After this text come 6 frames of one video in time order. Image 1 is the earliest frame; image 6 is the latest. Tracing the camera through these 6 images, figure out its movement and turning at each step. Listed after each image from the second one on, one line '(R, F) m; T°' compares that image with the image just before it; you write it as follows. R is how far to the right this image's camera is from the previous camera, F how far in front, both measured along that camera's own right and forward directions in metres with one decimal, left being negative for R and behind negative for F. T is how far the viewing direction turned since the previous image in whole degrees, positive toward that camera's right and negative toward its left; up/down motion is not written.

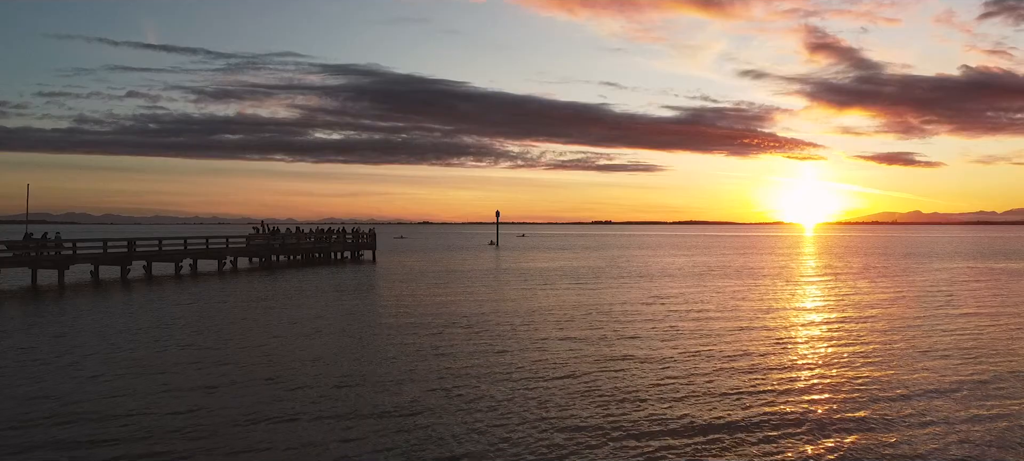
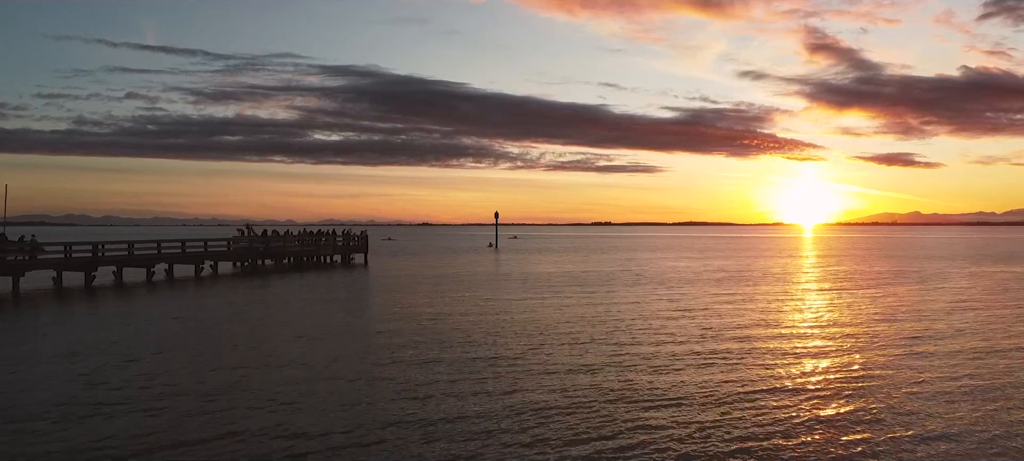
(-0.1, +2.0) m; 0°
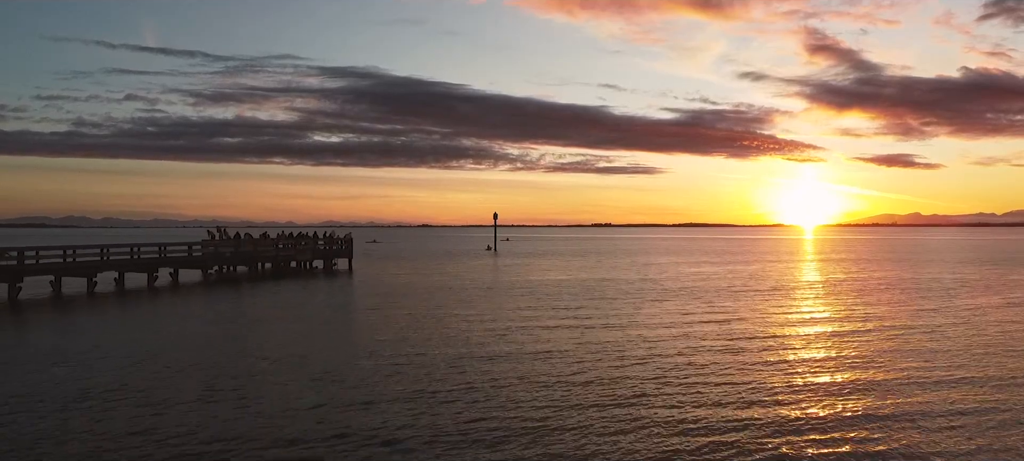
(+0.1, +1.9) m; 0°
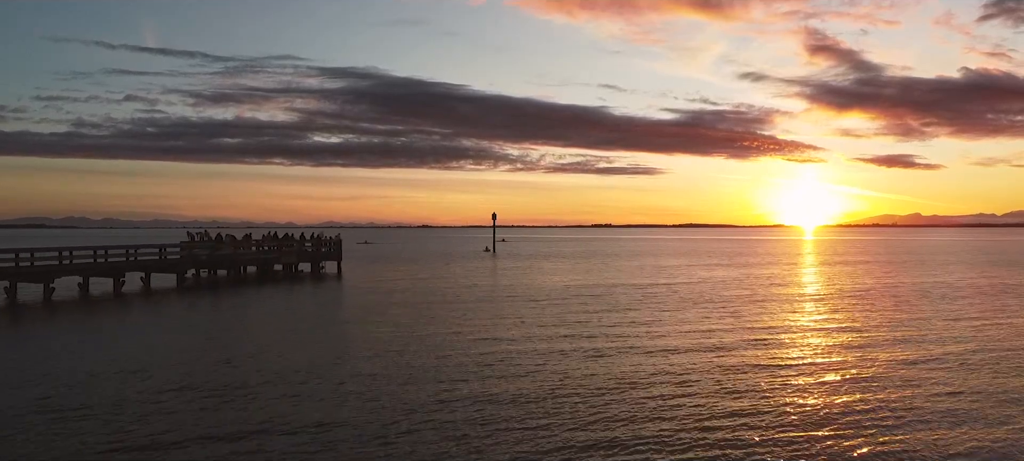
(+0.1, +1.1) m; 0°
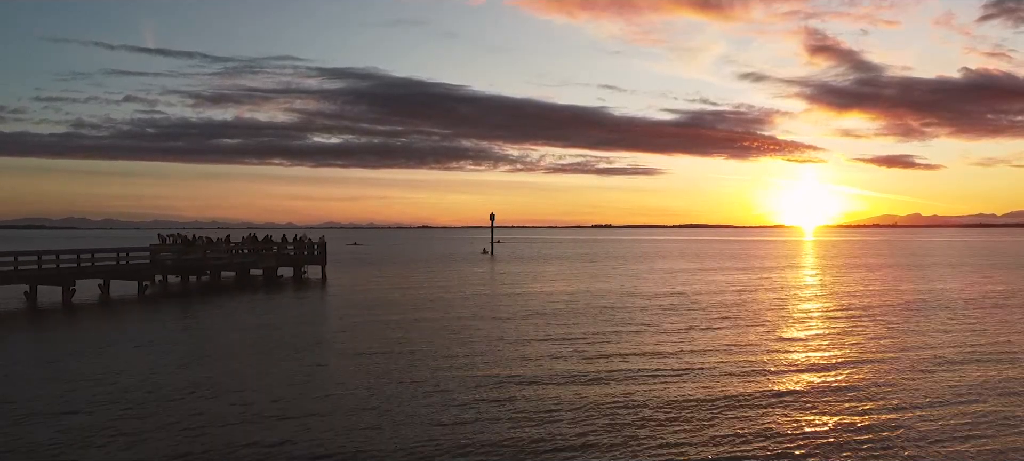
(+0.2, +1.3) m; 0°
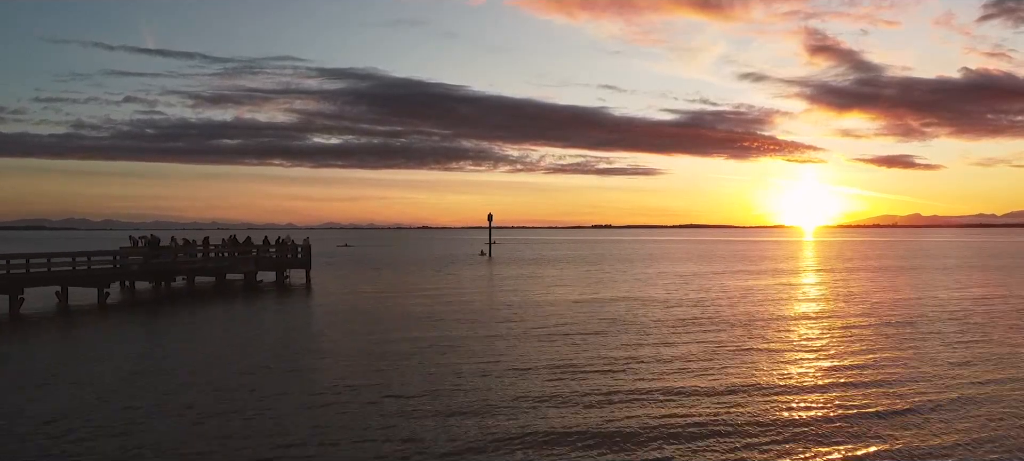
(+0.1, +1.4) m; 0°
